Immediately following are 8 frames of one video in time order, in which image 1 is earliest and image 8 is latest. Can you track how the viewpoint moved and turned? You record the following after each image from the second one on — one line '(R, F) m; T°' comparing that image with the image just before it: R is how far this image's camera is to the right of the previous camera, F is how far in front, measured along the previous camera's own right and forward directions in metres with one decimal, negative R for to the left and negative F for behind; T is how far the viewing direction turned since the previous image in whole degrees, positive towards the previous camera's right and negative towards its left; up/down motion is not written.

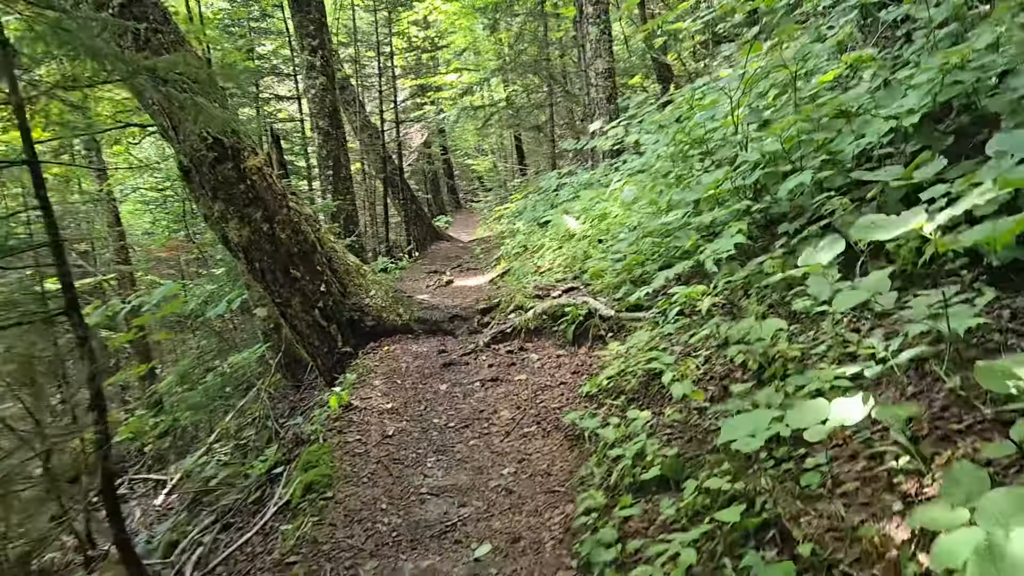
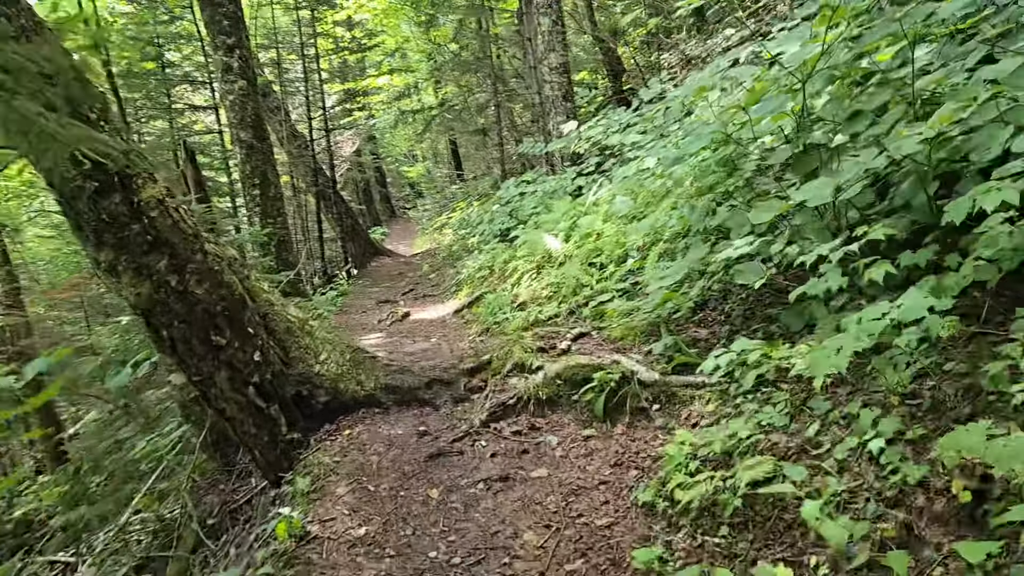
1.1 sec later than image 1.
(-0.3, +1.3) m; +5°
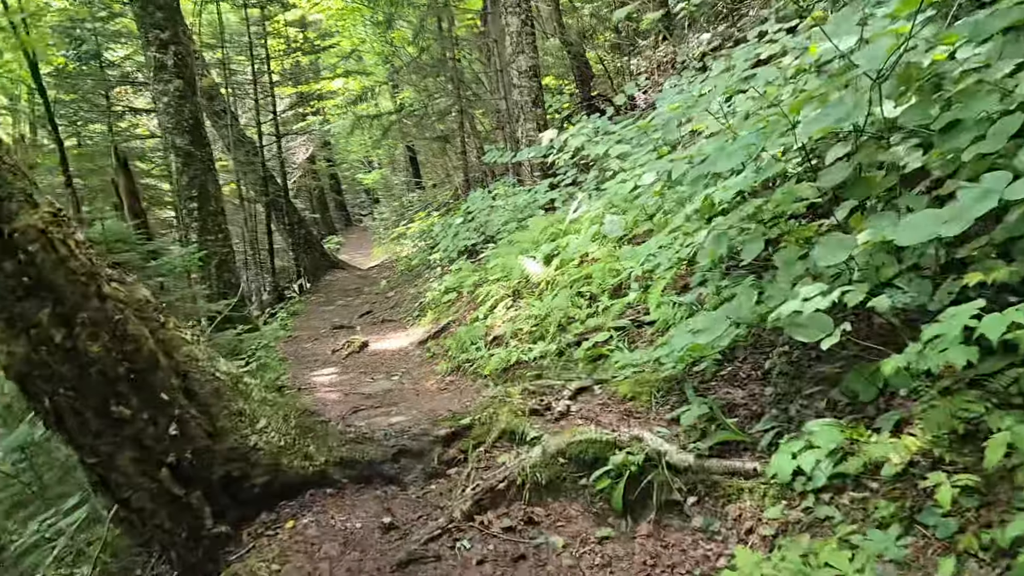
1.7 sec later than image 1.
(-0.1, +0.8) m; +3°
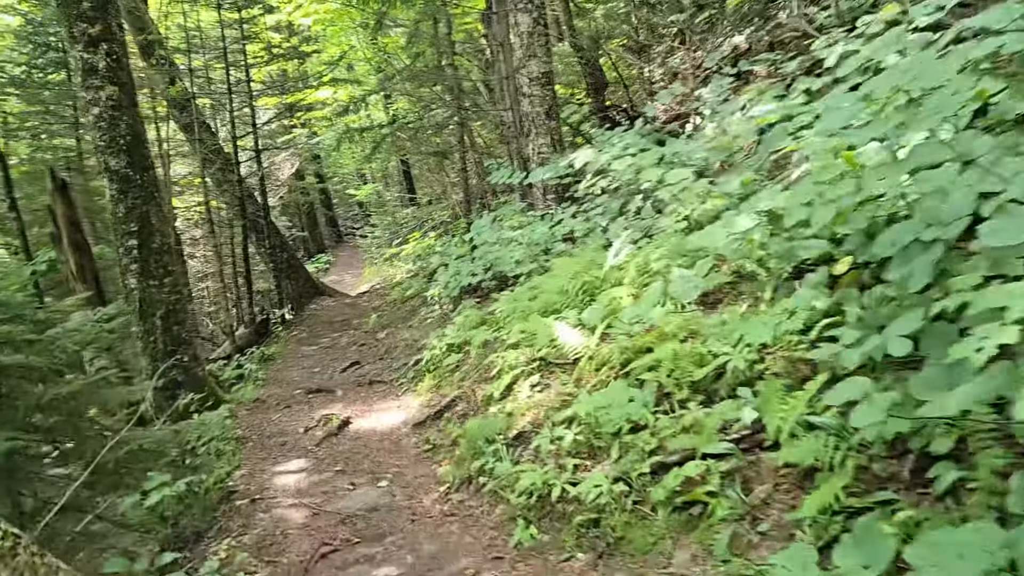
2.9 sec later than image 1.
(-0.2, +1.6) m; 0°
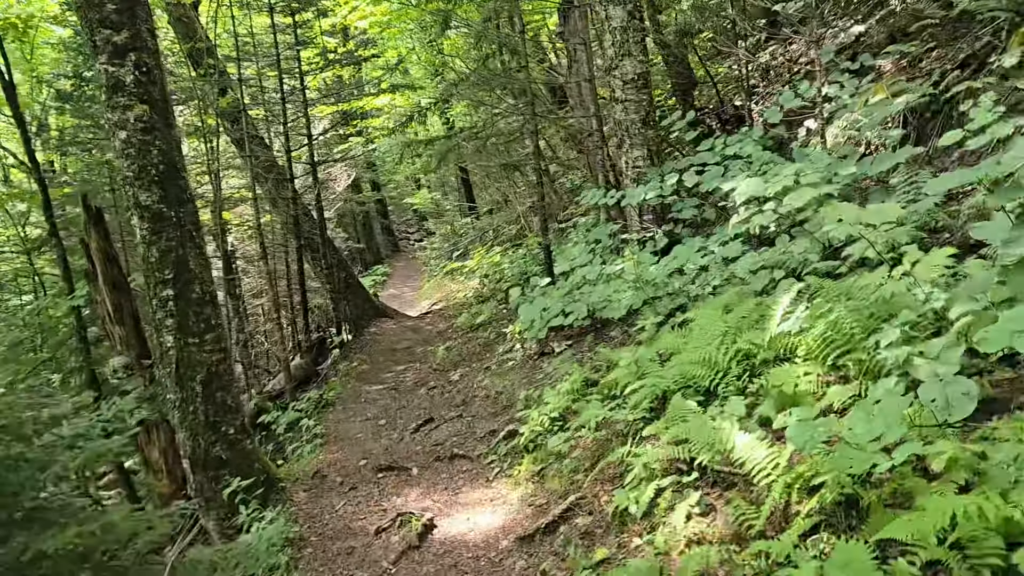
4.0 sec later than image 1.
(-0.4, +1.2) m; -4°
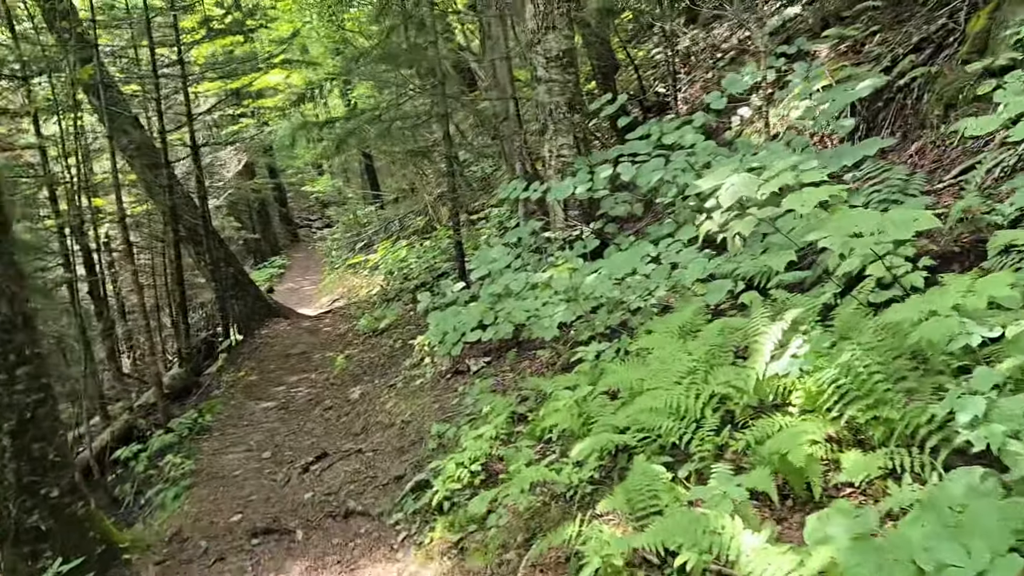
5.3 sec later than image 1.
(0.0, +1.0) m; +6°
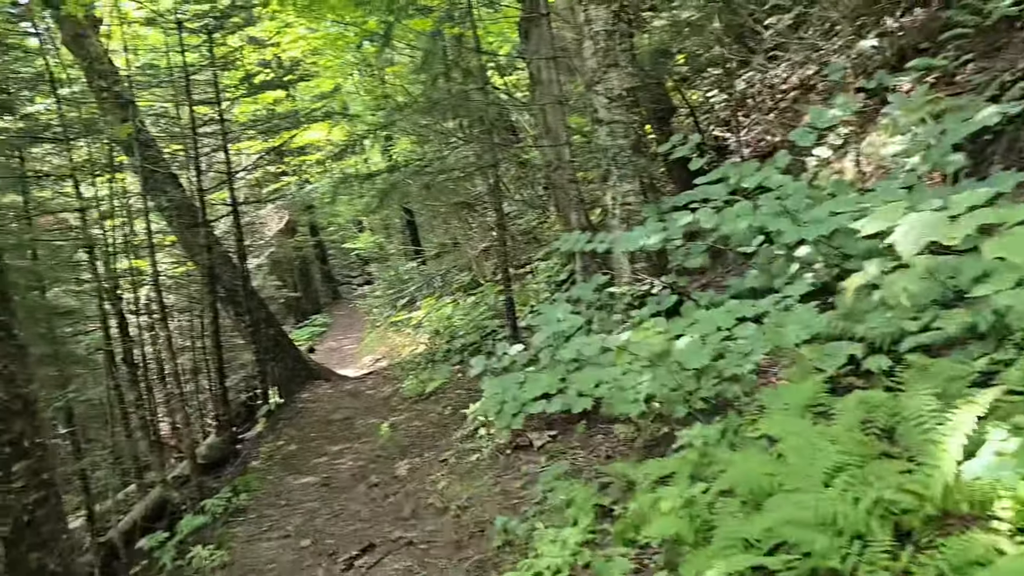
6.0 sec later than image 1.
(-0.2, +0.7) m; -3°
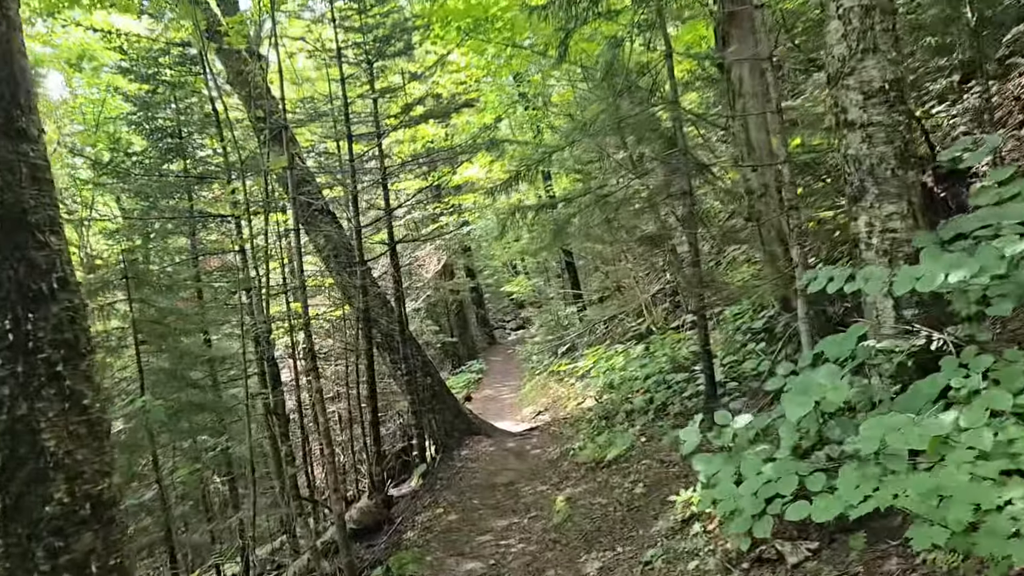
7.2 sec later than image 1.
(-0.4, +1.3) m; -10°
